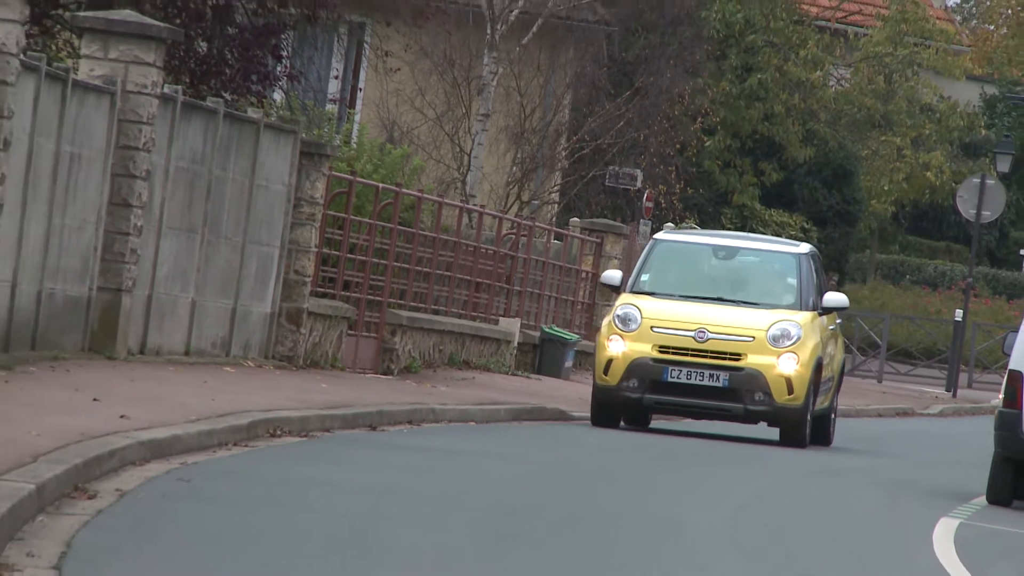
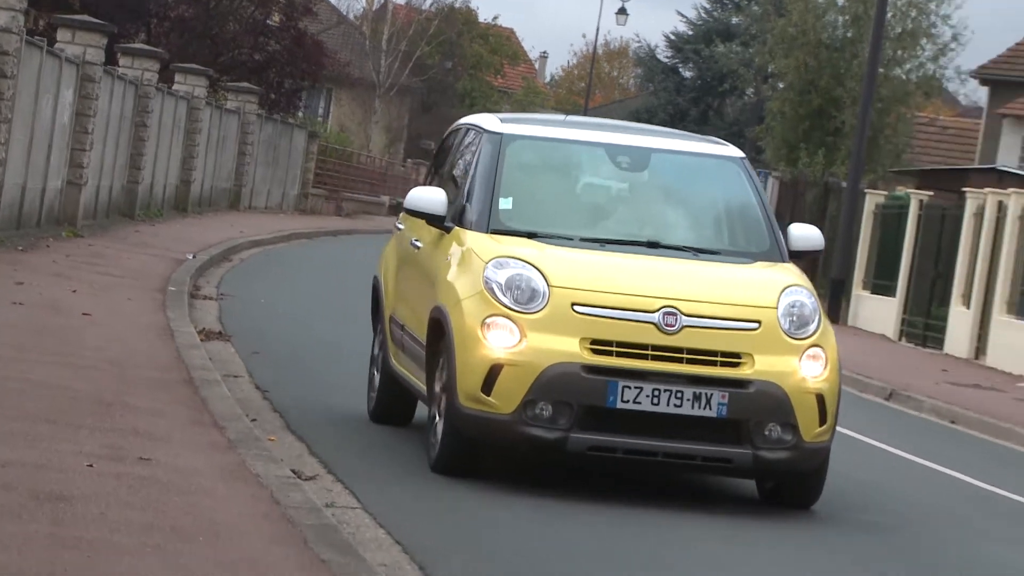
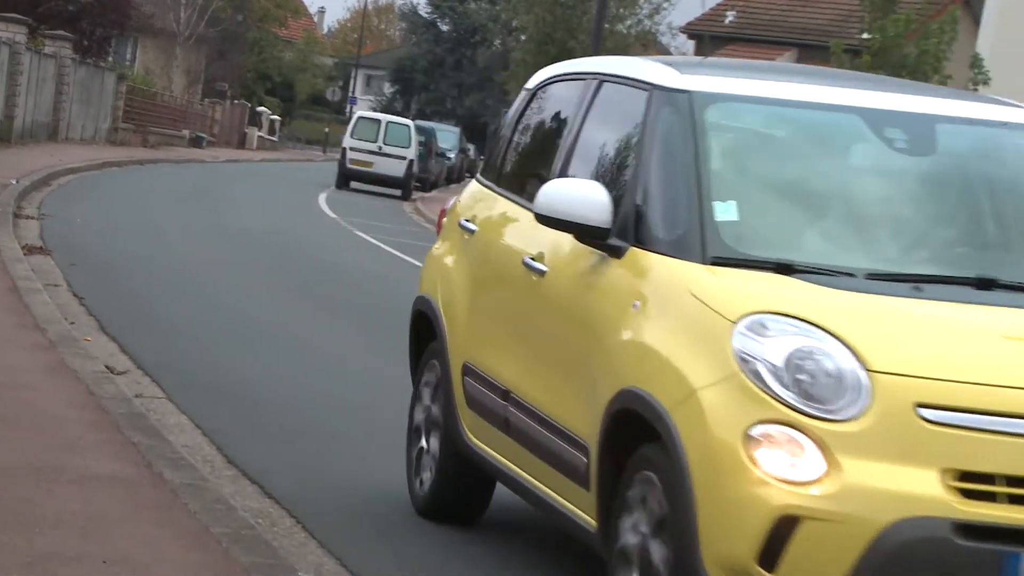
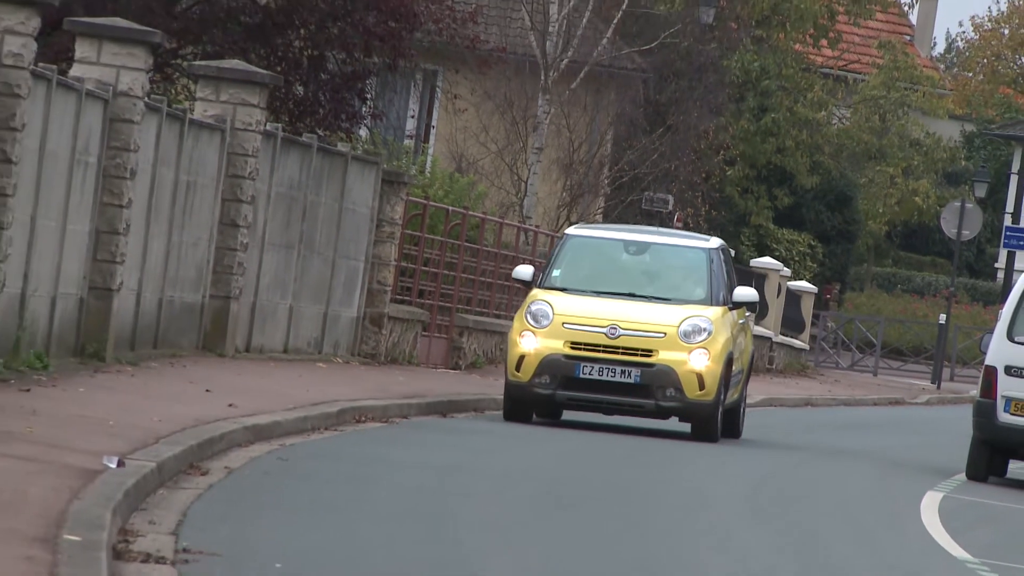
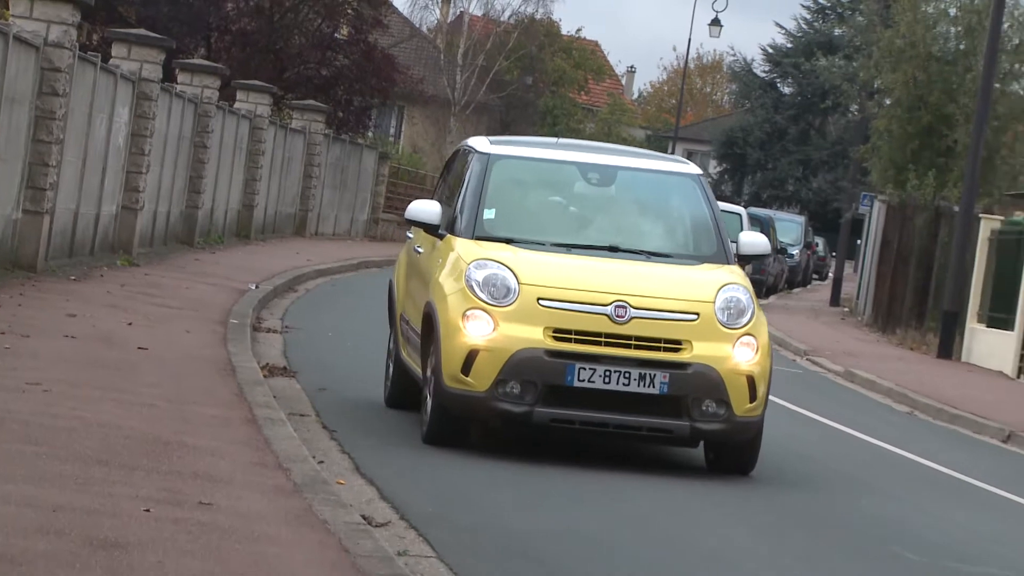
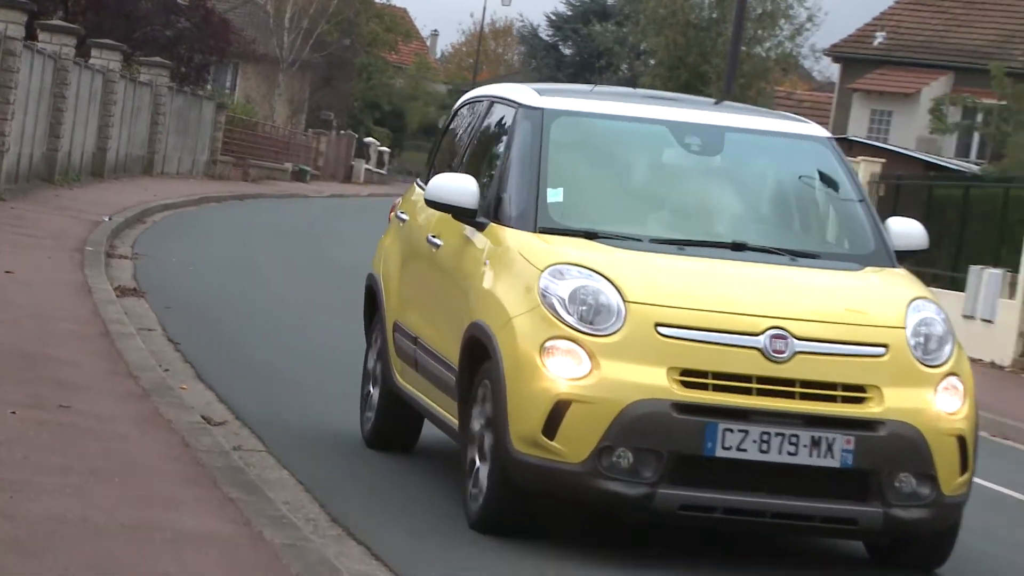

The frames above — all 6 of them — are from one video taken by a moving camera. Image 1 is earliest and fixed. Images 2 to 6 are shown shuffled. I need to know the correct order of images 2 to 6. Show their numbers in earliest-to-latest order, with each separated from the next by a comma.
4, 5, 2, 6, 3
